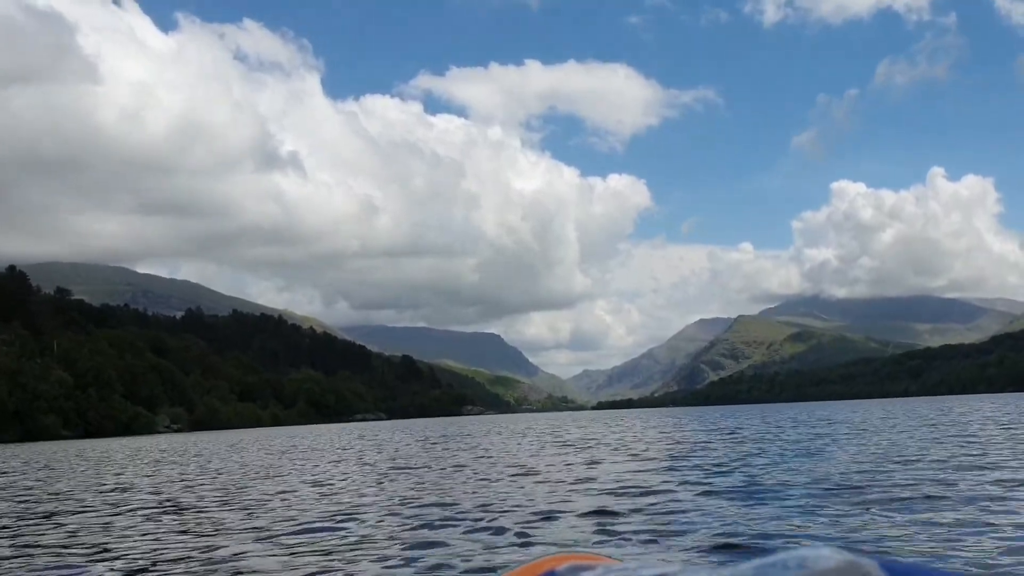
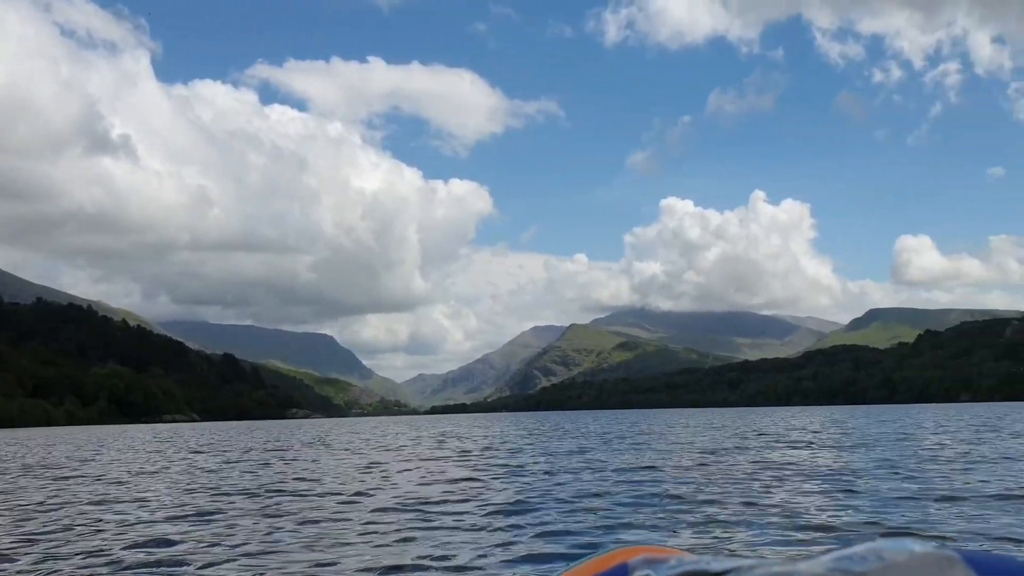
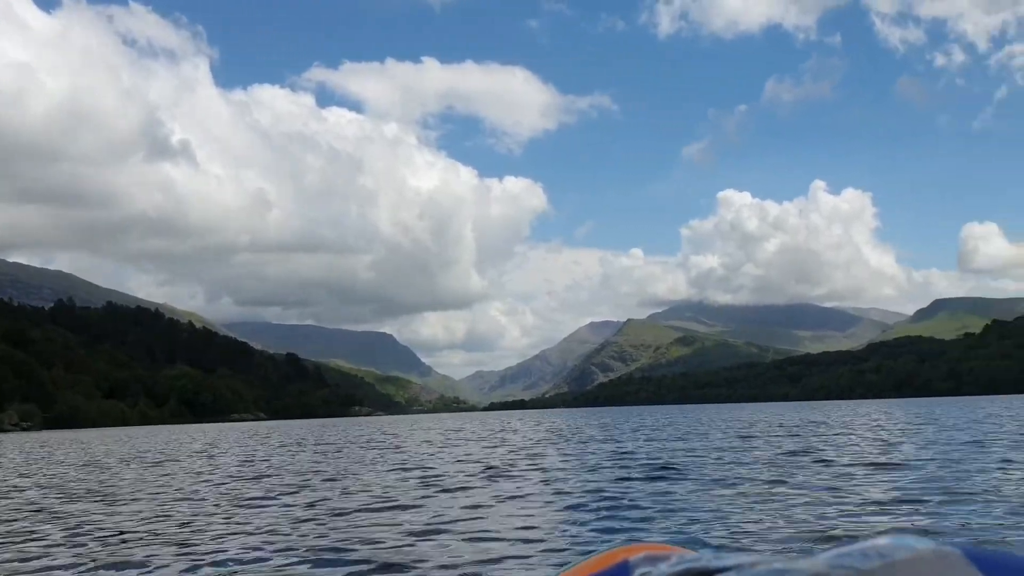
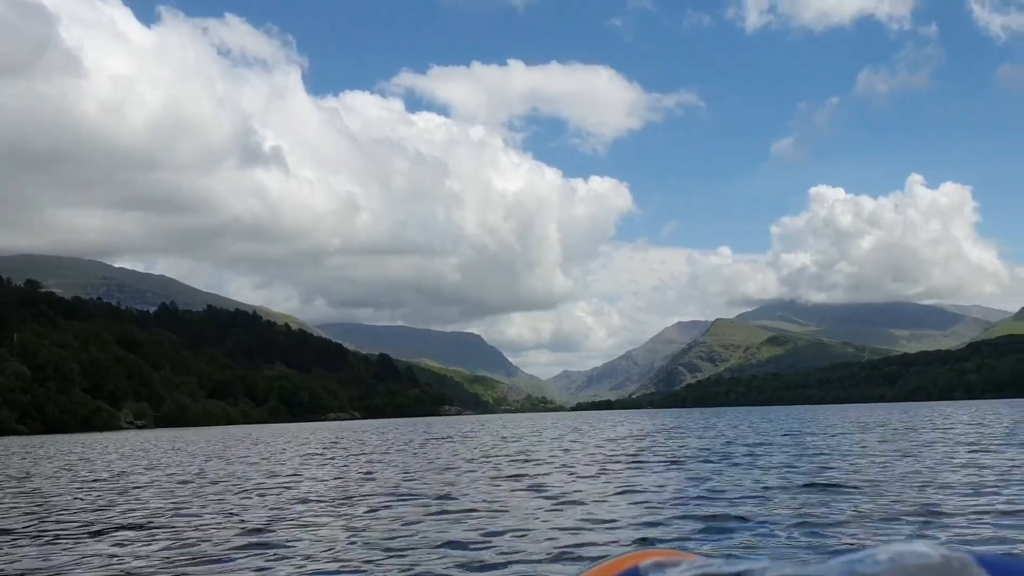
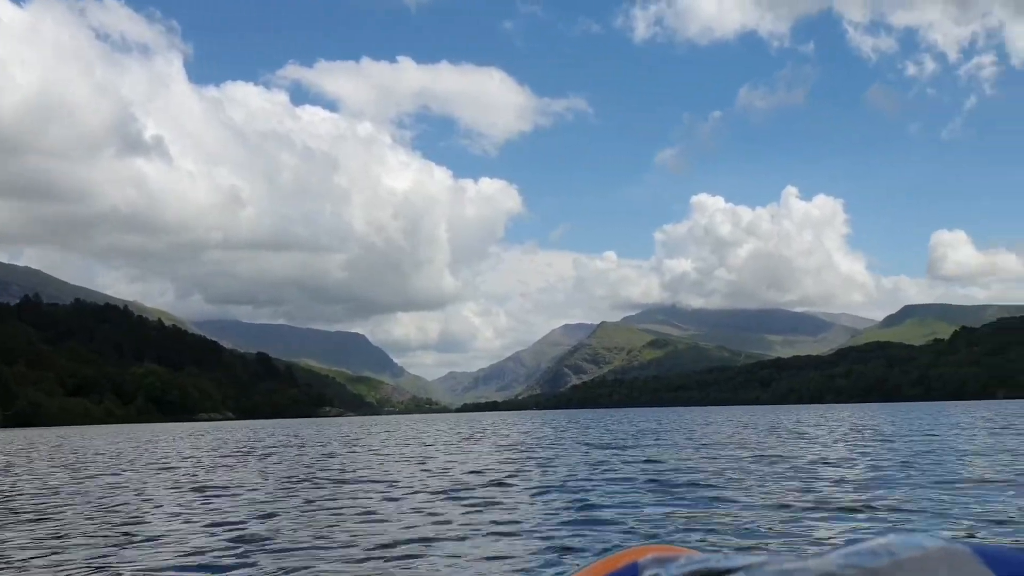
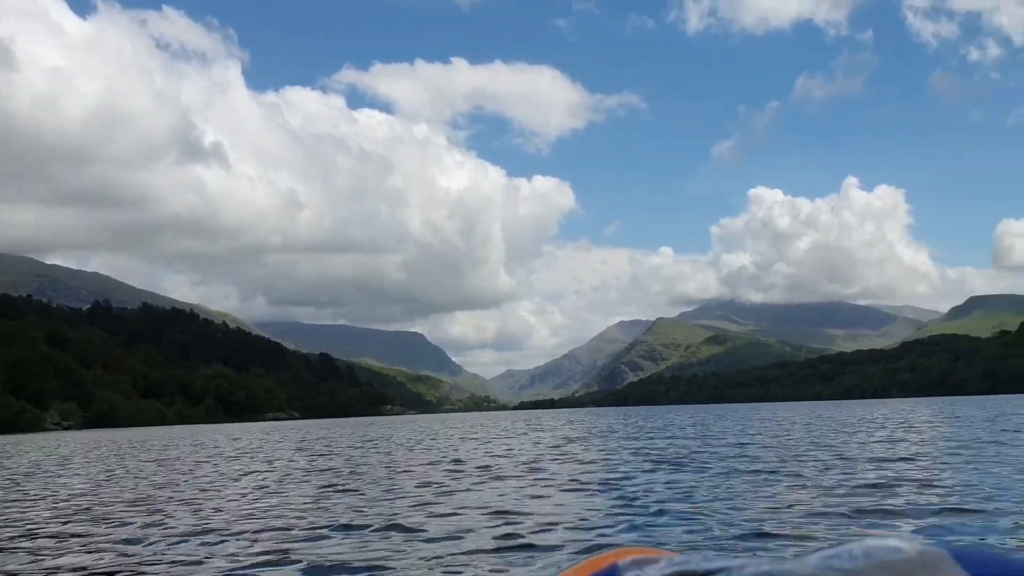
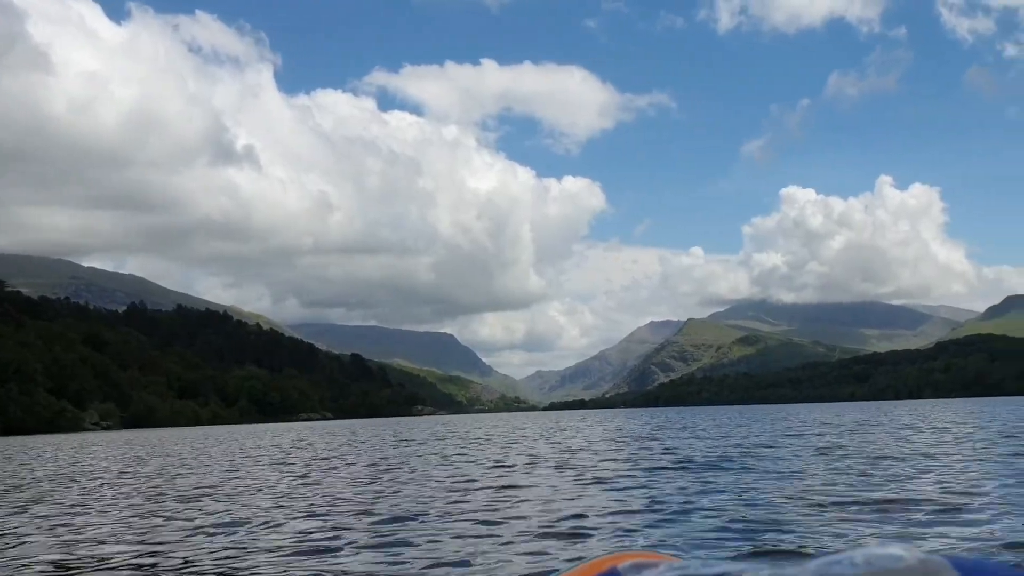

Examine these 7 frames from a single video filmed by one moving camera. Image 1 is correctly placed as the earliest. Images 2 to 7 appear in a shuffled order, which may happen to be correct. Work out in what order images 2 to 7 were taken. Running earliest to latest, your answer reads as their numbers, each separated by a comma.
4, 7, 6, 3, 5, 2
